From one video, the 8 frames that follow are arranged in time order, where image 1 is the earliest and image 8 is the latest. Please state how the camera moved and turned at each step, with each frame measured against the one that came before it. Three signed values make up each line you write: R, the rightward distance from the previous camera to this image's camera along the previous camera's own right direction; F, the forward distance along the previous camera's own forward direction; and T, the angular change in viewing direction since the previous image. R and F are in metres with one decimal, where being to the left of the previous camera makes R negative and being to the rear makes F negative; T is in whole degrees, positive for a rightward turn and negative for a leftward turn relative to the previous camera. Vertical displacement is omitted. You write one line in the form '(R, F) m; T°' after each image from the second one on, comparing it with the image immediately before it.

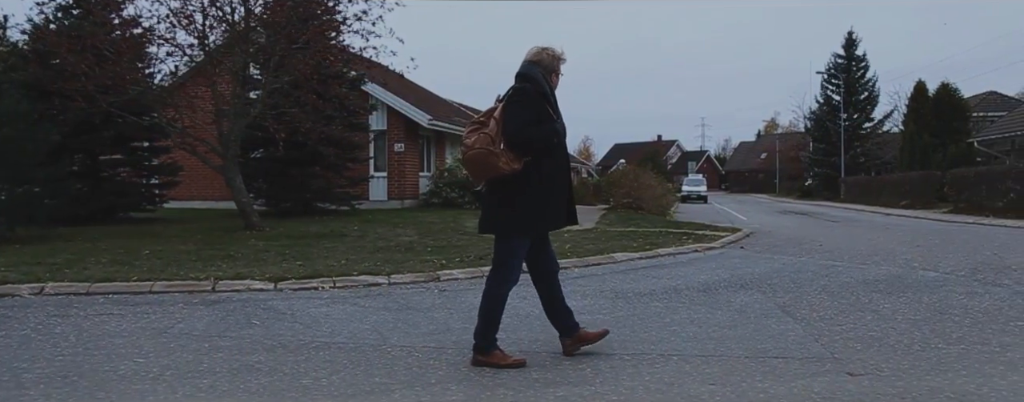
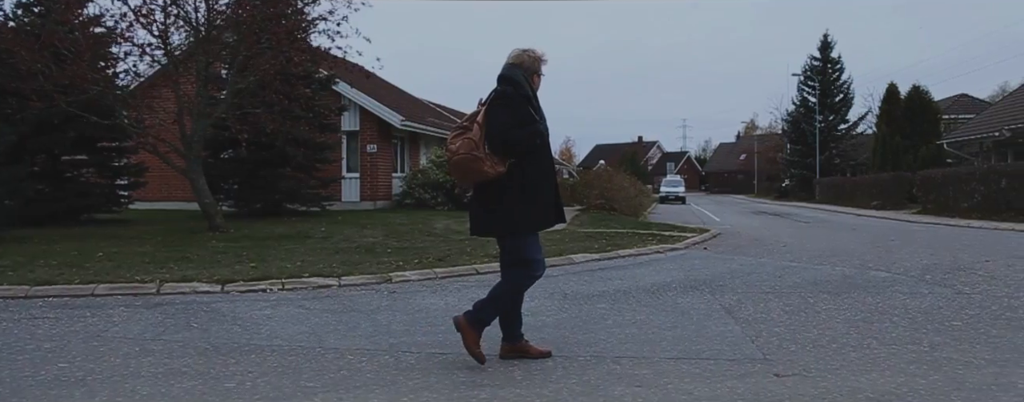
(+0.4, 0.0) m; +1°
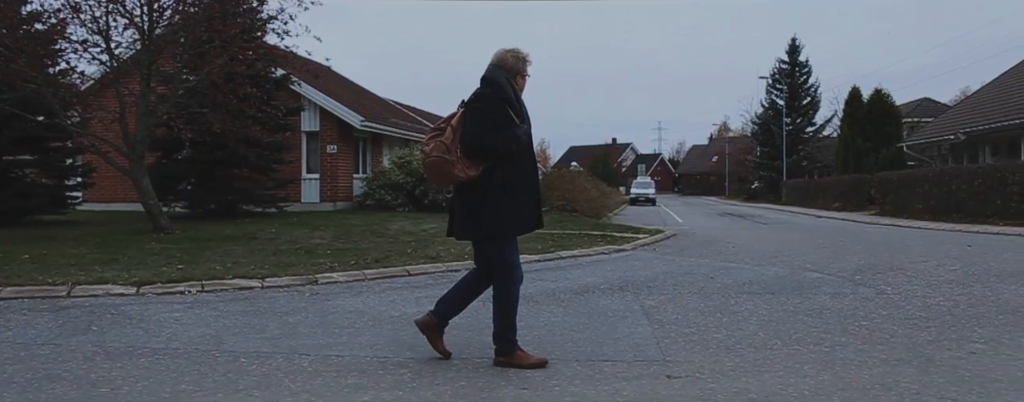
(+0.6, 0.0) m; +2°
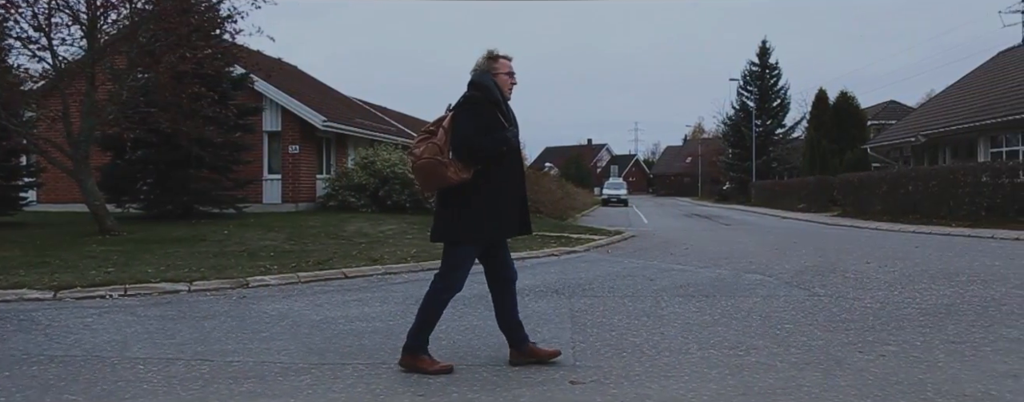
(+0.5, +0.1) m; +2°
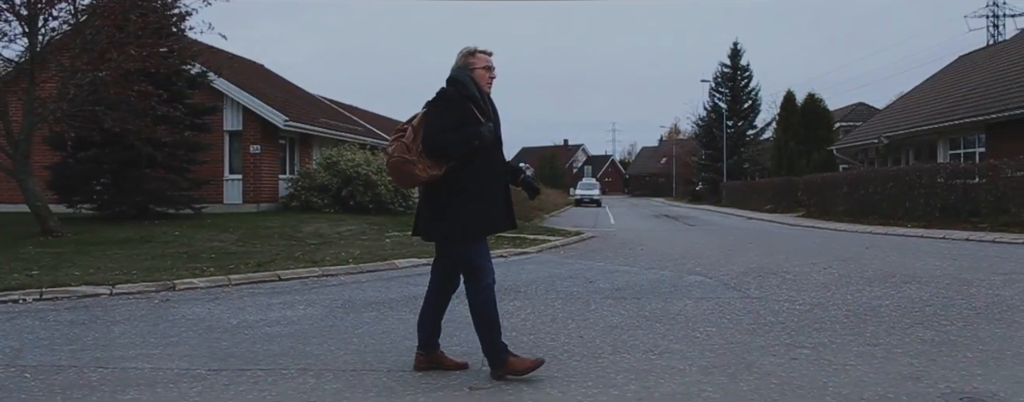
(+0.5, +0.1) m; +1°
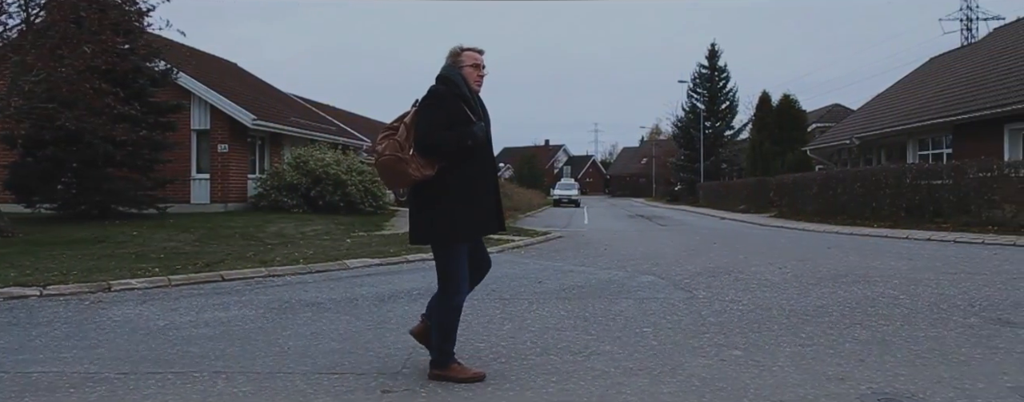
(+0.4, +0.1) m; +1°
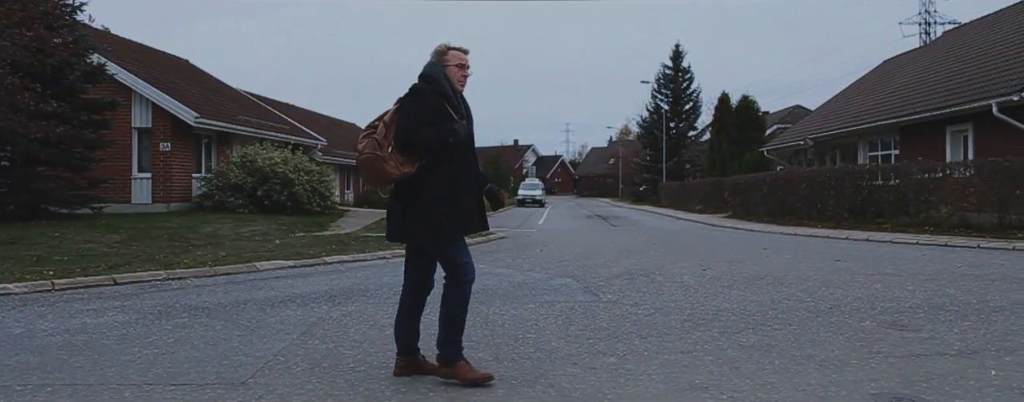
(+0.8, +0.2) m; +2°
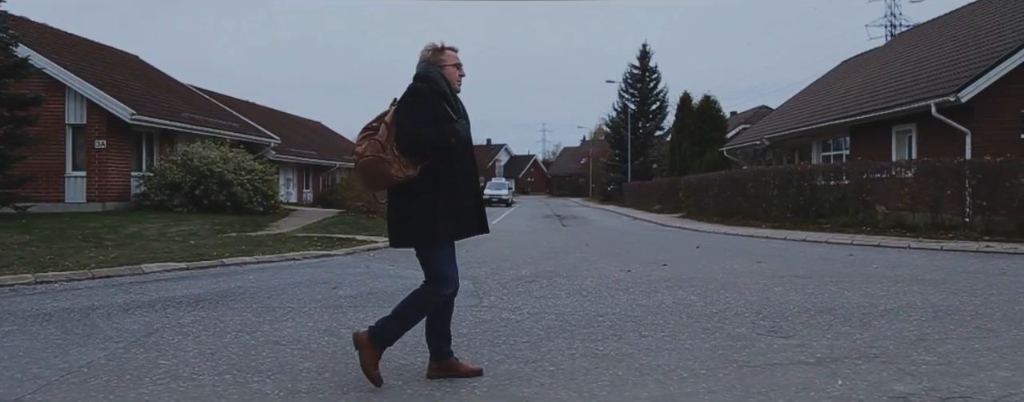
(+1.0, +0.3) m; +1°
